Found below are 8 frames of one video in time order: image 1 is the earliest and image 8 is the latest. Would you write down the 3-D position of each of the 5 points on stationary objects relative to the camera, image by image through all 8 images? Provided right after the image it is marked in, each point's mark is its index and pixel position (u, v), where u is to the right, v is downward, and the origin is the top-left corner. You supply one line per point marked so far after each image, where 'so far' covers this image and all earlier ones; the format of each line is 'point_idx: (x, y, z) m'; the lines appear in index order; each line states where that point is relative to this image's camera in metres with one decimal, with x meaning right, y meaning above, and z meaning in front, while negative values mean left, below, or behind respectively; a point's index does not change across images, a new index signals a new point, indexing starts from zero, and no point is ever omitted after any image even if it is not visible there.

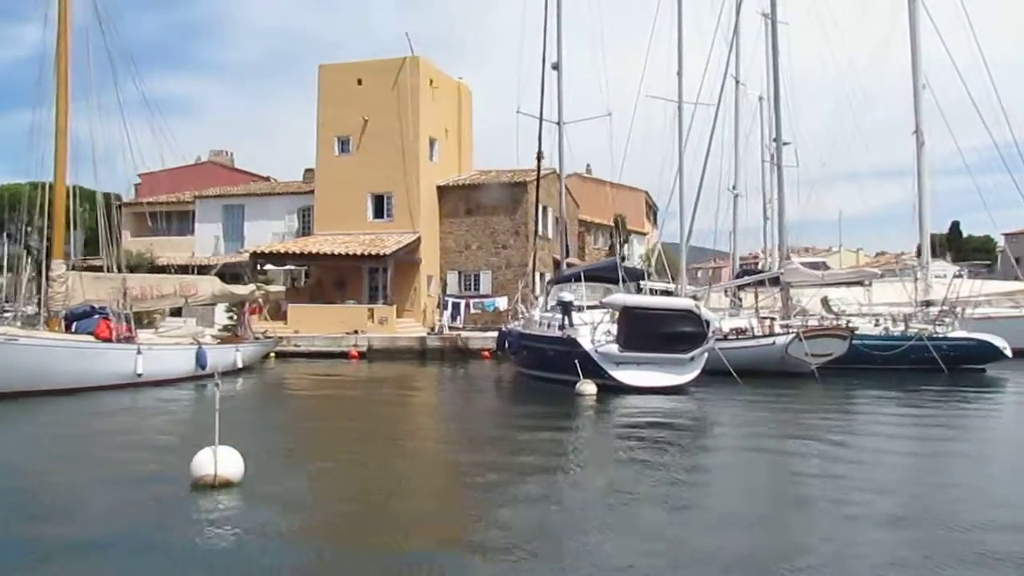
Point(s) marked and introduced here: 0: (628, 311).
0: (+2.4, -0.5, +17.0) m
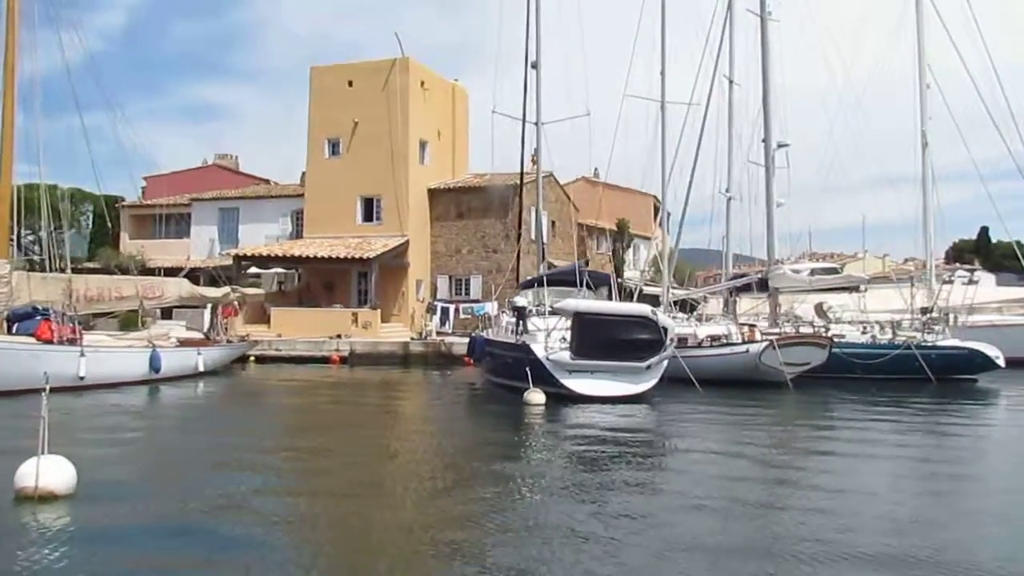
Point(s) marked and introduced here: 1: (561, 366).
0: (+1.3, -0.6, +16.3) m
1: (+0.9, -1.6, +16.7) m
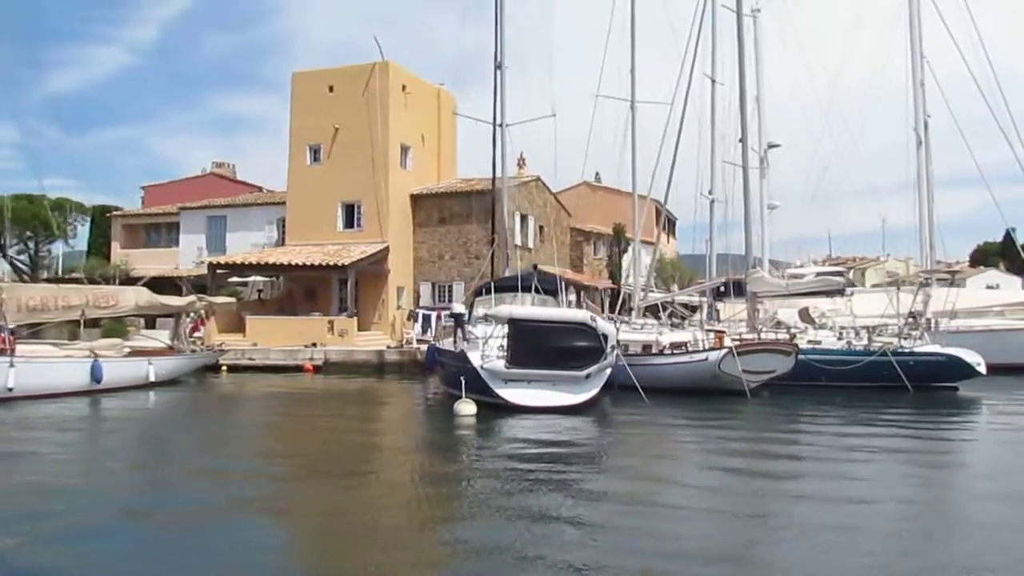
0: (0.0, -0.7, +15.6) m
1: (-0.4, -1.7, +16.0) m
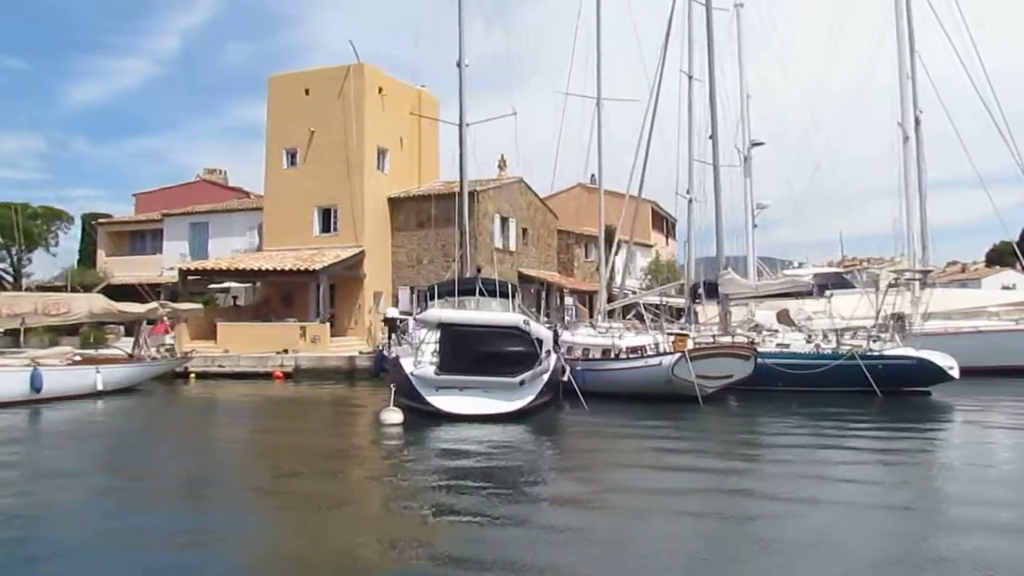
0: (-1.2, -0.7, +15.0) m
1: (-1.6, -1.8, +15.4) m
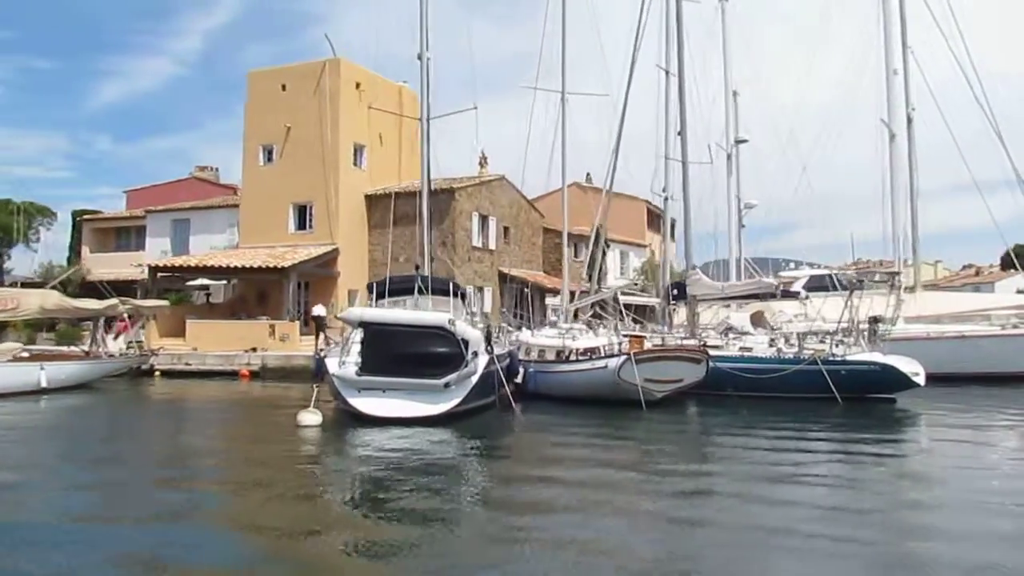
0: (-2.5, -0.7, +14.4) m
1: (-2.9, -1.7, +14.8) m
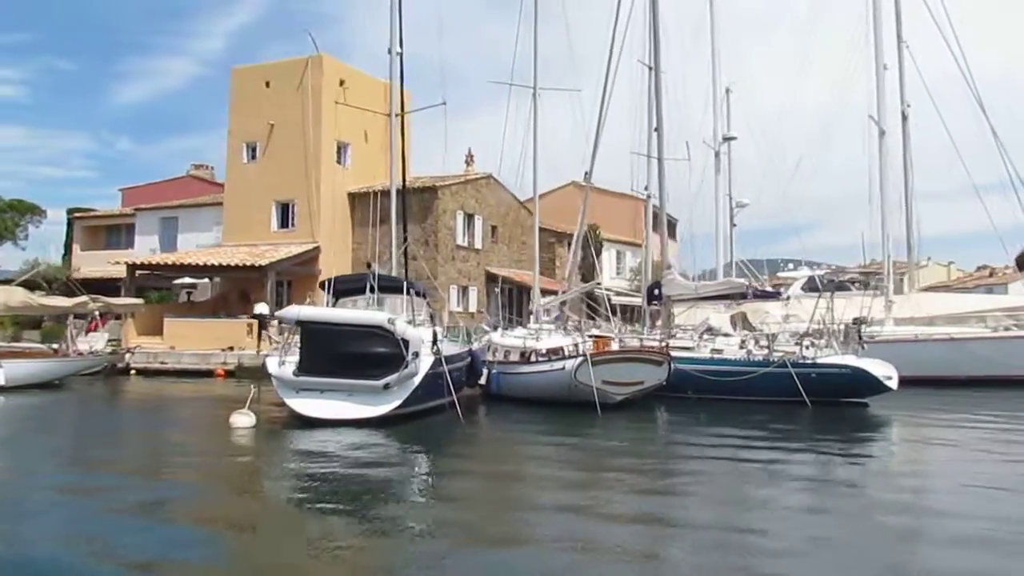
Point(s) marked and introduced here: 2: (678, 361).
0: (-3.5, -0.7, +14.0) m
1: (-3.9, -1.7, +14.4) m
2: (+3.9, -1.7, +19.6) m
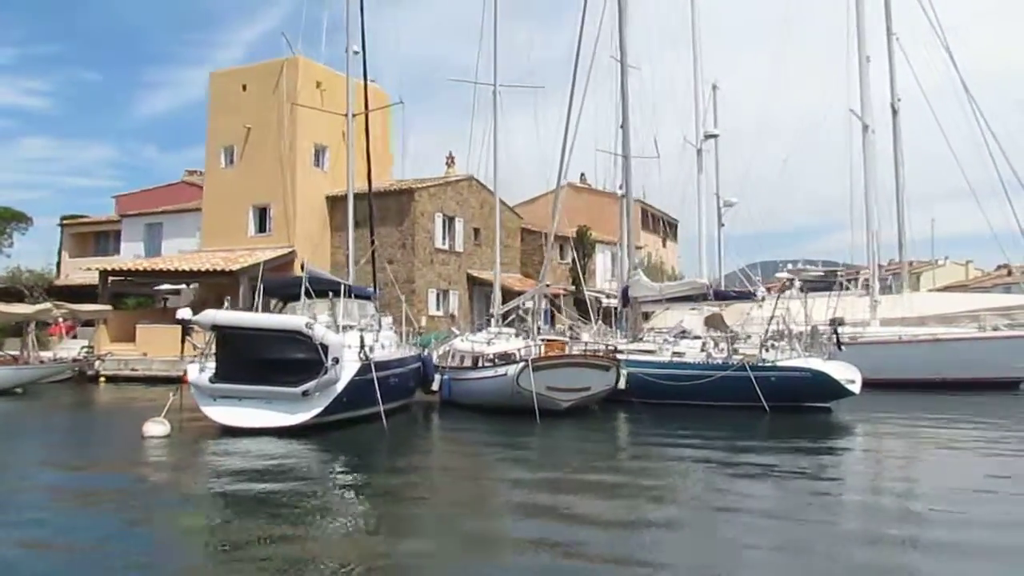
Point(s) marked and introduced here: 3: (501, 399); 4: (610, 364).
0: (-4.8, -0.7, +13.5) m
1: (-5.1, -1.7, +14.0) m
2: (+2.8, -1.8, +18.9) m
3: (-0.2, -2.3, +17.6) m
4: (+1.9, -1.5, +16.4) m
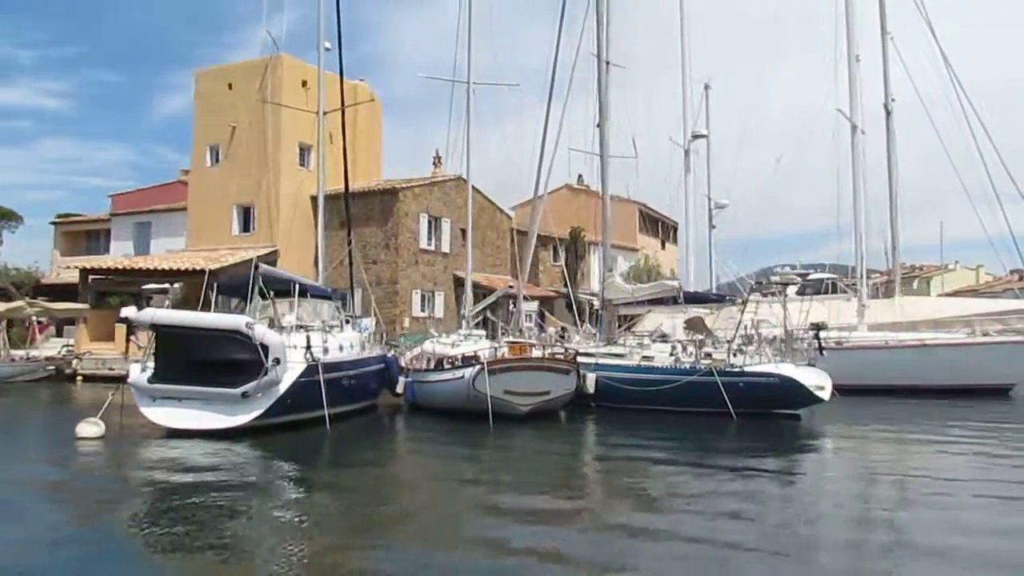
0: (-5.6, -0.7, +13.2) m
1: (-6.0, -1.7, +13.6) m
2: (+2.0, -1.8, +18.4) m
3: (-1.0, -2.3, +17.2) m
4: (+1.1, -1.5, +16.0) m
